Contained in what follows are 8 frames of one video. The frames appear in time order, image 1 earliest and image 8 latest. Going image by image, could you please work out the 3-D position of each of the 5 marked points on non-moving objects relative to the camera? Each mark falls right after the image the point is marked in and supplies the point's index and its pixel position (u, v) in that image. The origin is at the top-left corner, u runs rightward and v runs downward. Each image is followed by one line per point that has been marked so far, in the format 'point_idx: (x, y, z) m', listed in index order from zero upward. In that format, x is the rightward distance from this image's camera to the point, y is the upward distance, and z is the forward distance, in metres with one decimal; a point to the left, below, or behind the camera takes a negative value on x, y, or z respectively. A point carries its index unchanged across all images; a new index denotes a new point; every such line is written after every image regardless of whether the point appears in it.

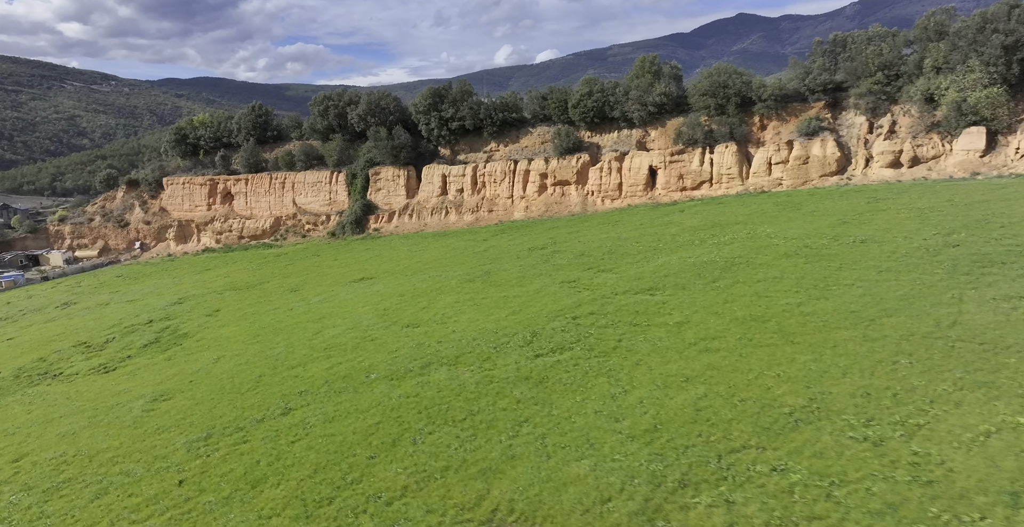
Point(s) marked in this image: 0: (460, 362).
0: (-1.4, -2.6, +17.9) m
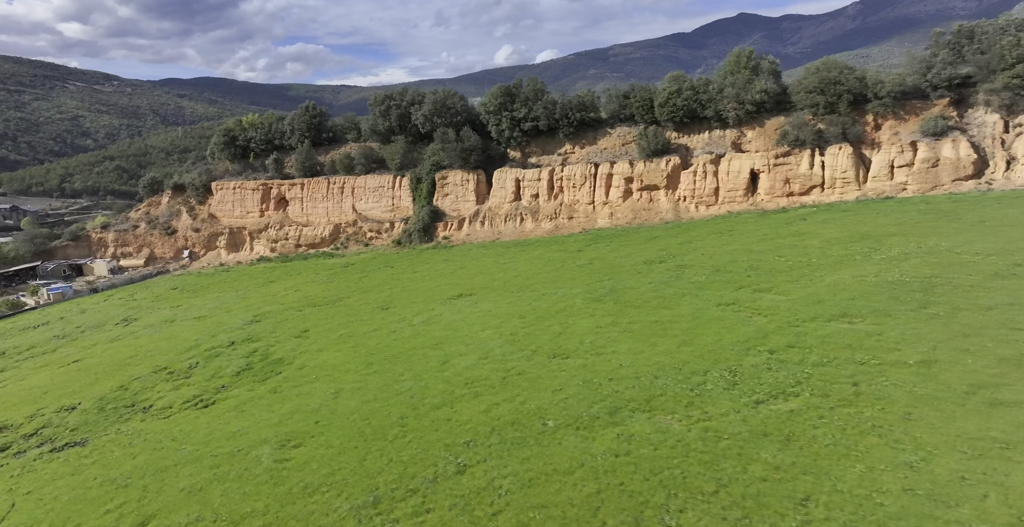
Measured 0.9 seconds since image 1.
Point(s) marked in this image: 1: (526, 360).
0: (+3.2, -3.2, +15.2) m
1: (+0.4, -2.8, +19.9) m
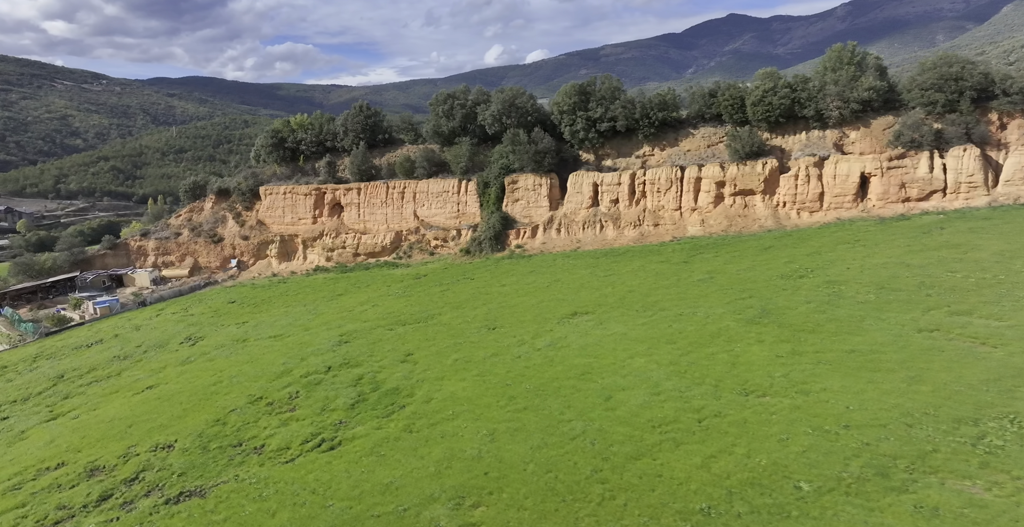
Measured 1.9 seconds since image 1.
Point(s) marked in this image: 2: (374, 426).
0: (+7.9, -3.8, +12.6) m
1: (+5.1, -3.4, +17.3) m
2: (-4.0, -4.7, +19.9) m
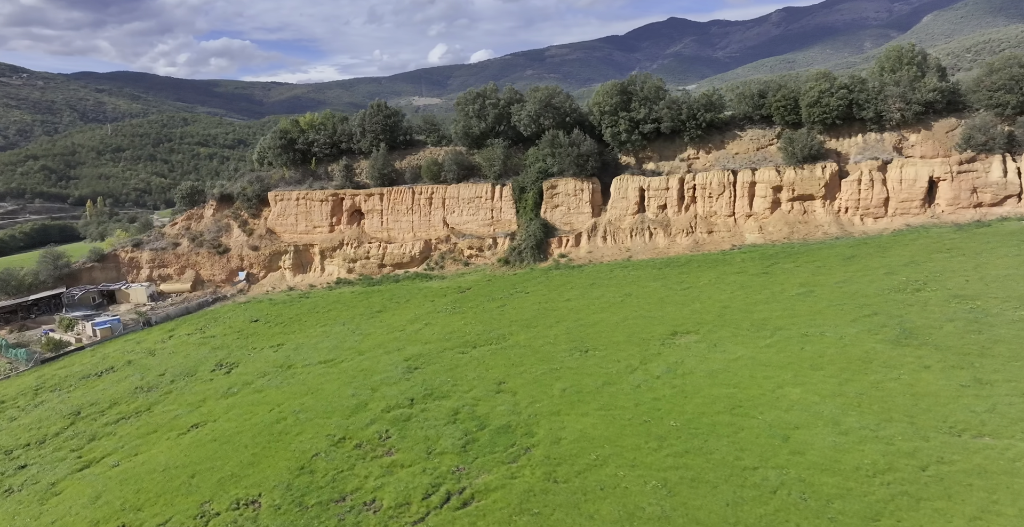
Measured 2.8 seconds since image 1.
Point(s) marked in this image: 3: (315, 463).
0: (+12.2, -4.2, +10.8) m
1: (+9.0, -3.9, +15.3) m
2: (-0.2, -5.3, +17.3) m
3: (-5.6, -5.7, +19.5) m
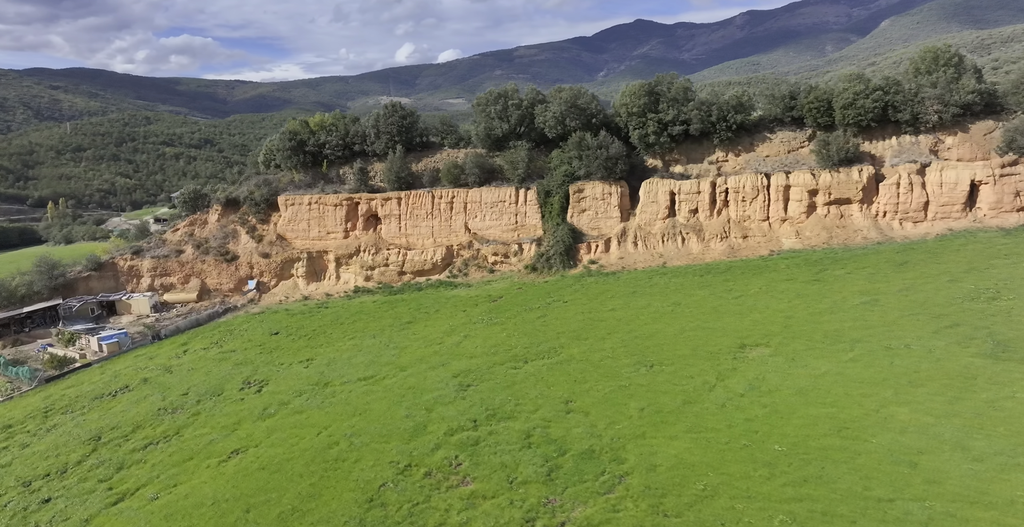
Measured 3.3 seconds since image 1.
0: (+14.8, -4.5, +10.0) m
1: (+11.4, -4.2, +14.3) m
2: (+2.2, -5.7, +16.0) m
3: (-3.3, -6.1, +17.9) m
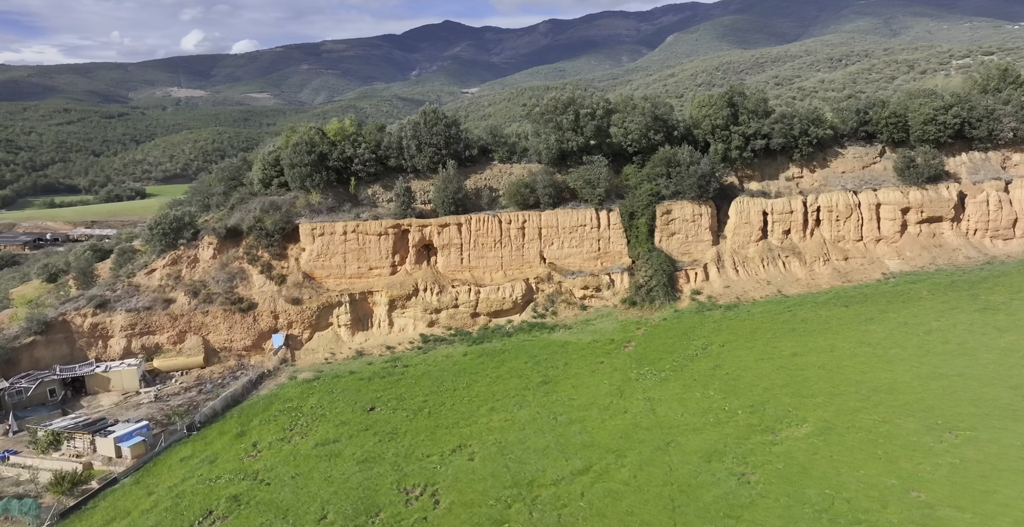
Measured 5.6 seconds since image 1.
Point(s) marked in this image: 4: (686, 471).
0: (+25.5, -5.4, +9.6) m
1: (+21.2, -5.2, +13.0) m
2: (+11.9, -7.1, +12.3) m
3: (+6.1, -7.7, +12.8) m
4: (+4.9, -5.8, +19.5) m
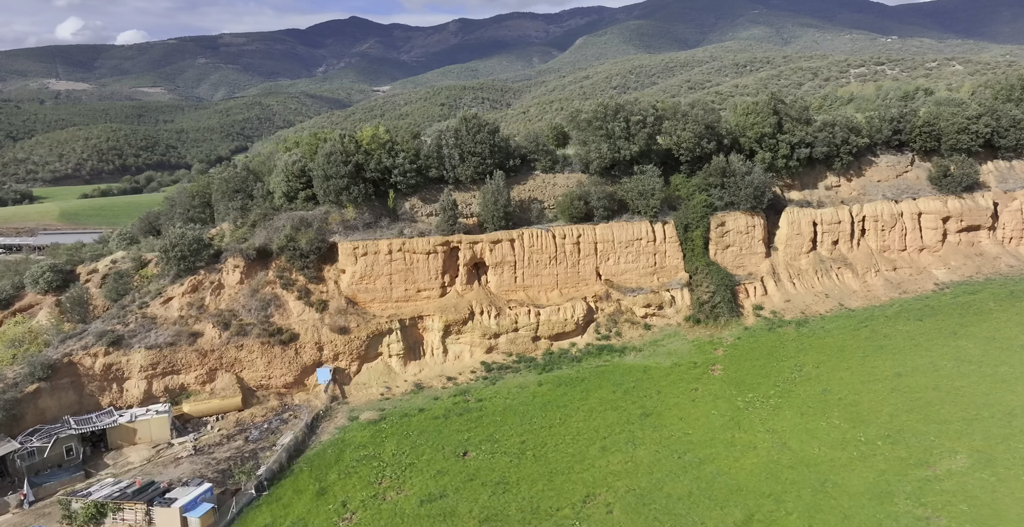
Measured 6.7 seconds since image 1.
0: (+30.7, -5.7, +10.5) m
1: (+26.0, -5.6, +13.4) m
2: (+16.9, -7.6, +11.6) m
3: (+11.1, -8.3, +11.5) m
4: (+9.0, -6.5, +17.9) m
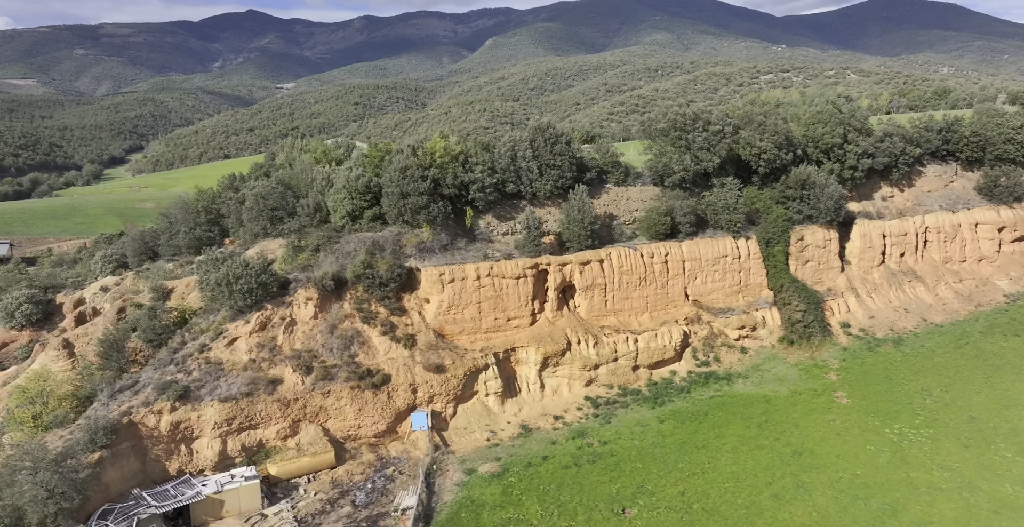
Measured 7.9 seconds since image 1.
0: (+36.6, -6.0, +11.8) m
1: (+31.6, -6.0, +14.1) m
2: (+22.8, -8.2, +11.3) m
3: (+17.0, -9.0, +10.5) m
4: (+14.2, -7.2, +16.7) m
